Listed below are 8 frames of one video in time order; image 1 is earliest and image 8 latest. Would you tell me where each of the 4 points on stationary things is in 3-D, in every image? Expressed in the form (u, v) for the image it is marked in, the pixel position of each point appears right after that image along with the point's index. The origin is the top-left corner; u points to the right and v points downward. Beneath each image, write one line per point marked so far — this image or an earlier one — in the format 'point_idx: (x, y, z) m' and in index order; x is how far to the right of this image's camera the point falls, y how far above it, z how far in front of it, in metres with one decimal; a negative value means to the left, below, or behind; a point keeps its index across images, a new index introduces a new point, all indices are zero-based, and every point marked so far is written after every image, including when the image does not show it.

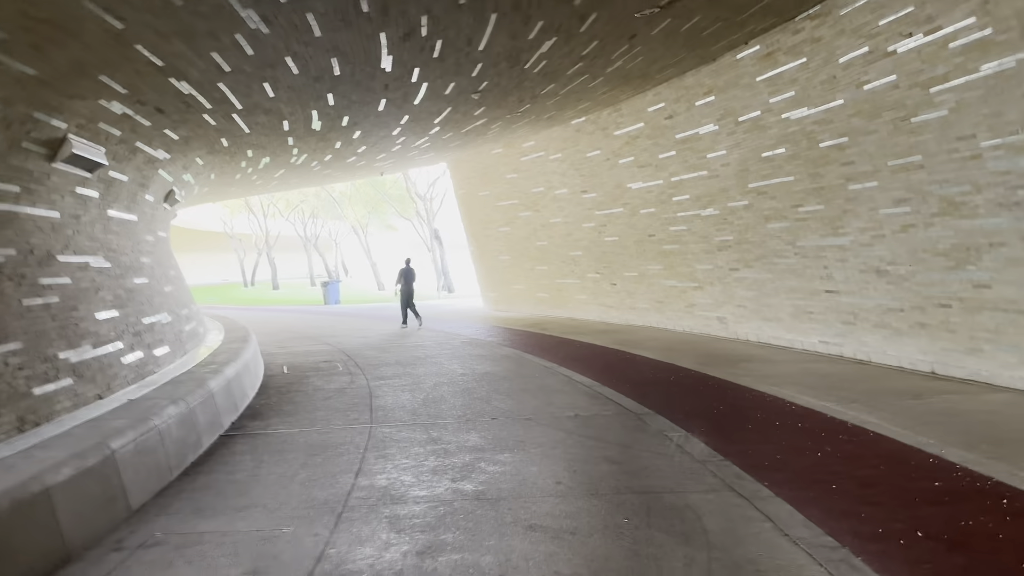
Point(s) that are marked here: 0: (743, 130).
0: (+2.7, +1.9, +9.7) m
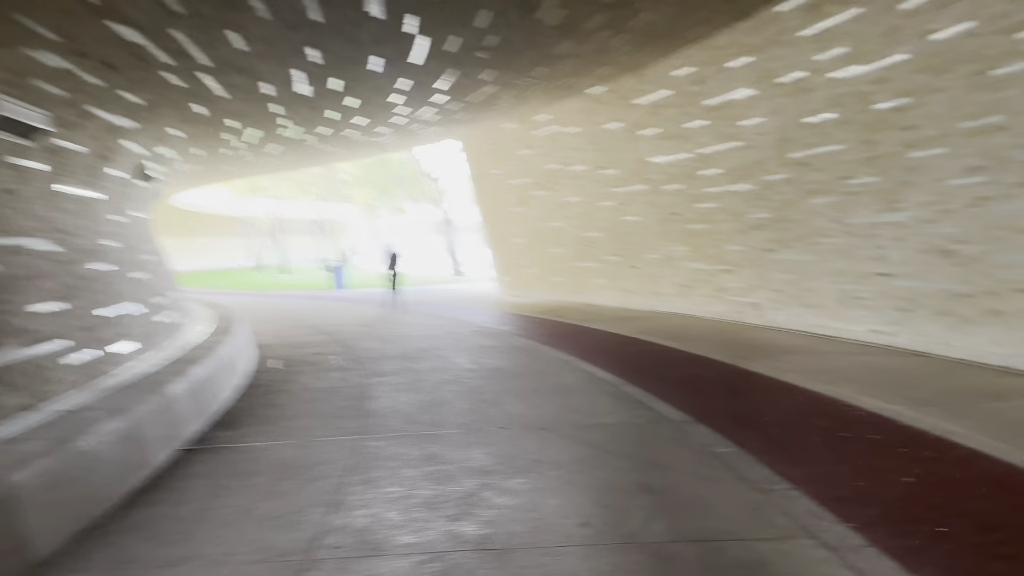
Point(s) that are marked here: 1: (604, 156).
0: (+2.9, +2.1, +8.6) m
1: (+1.4, +2.1, +12.7) m
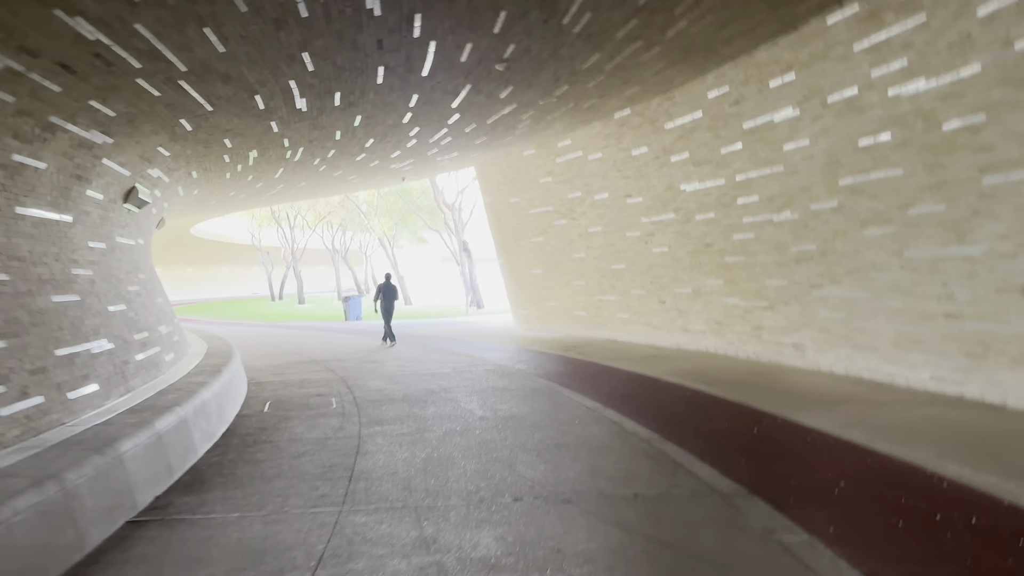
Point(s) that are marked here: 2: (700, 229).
0: (+3.1, +1.7, +7.8) m
1: (+1.7, +1.5, +11.9) m
2: (+2.5, +0.8, +10.6) m
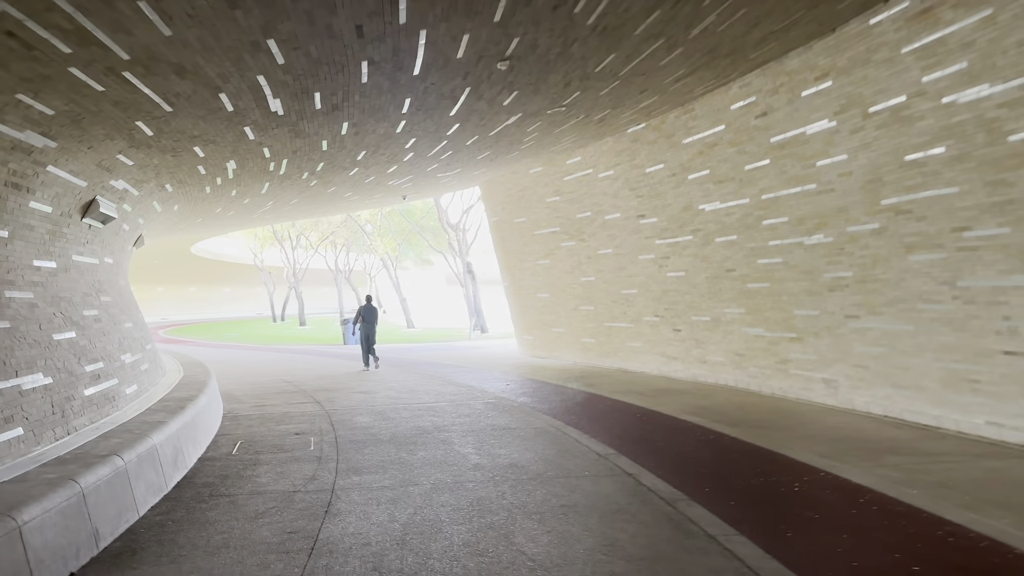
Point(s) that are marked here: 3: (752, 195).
0: (+3.1, +1.4, +7.0) m
1: (+1.8, +1.2, +11.1) m
2: (+2.5, +0.4, +9.8) m
3: (+2.6, +1.0, +9.0) m
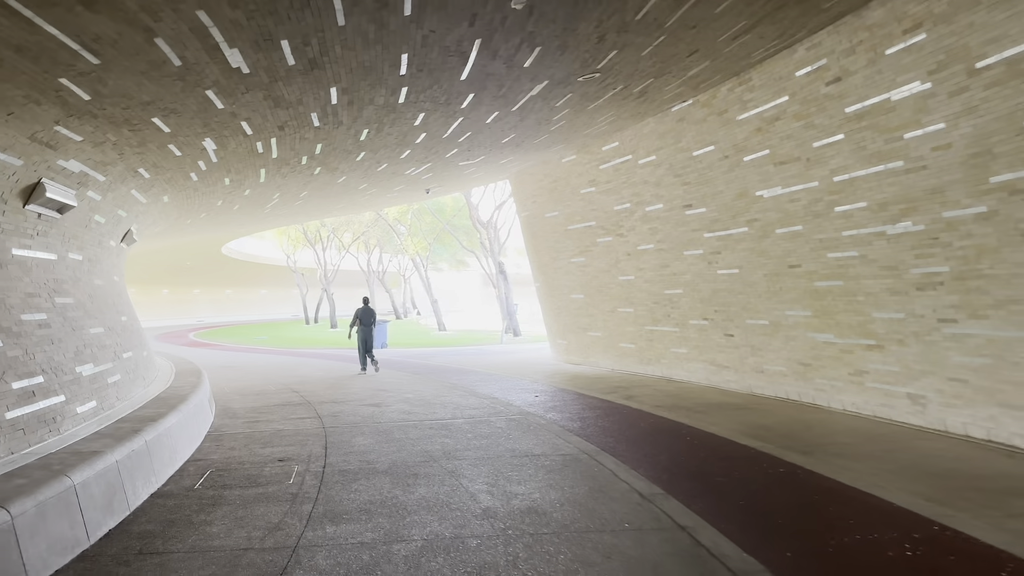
0: (+3.3, +1.4, +5.7) m
1: (+2.1, +1.2, +9.8) m
2: (+2.8, +0.4, +8.5) m
3: (+2.9, +1.0, +7.6) m
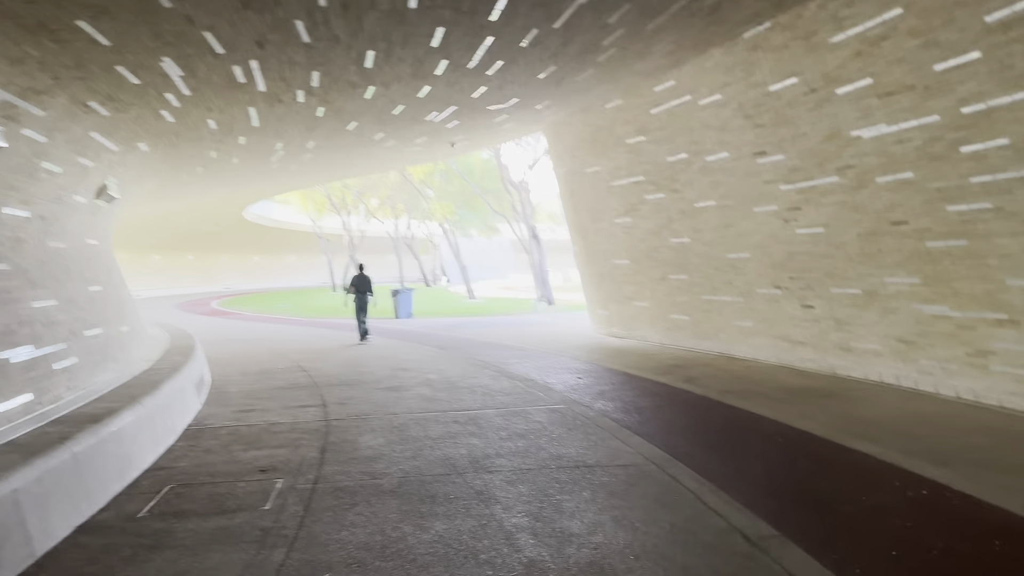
0: (+3.5, +1.6, +4.0) m
1: (+2.5, +1.5, +8.2) m
2: (+3.1, +0.8, +6.9) m
3: (+3.2, +1.3, +6.0) m
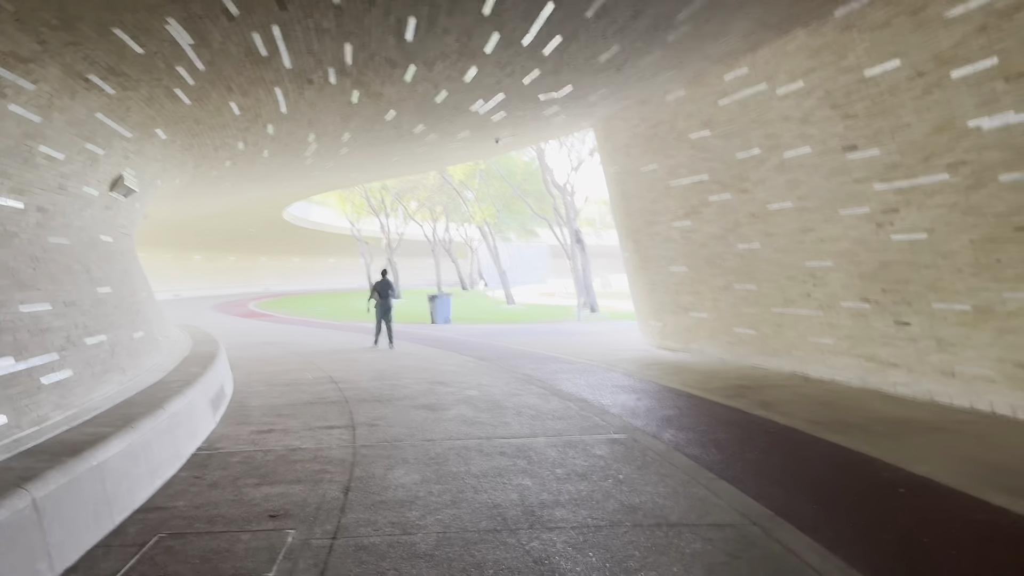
0: (+3.8, +1.5, +3.0) m
1: (+3.0, +1.4, +7.2) m
2: (+3.6, +0.6, +5.9) m
3: (+3.6, +1.2, +5.0) m
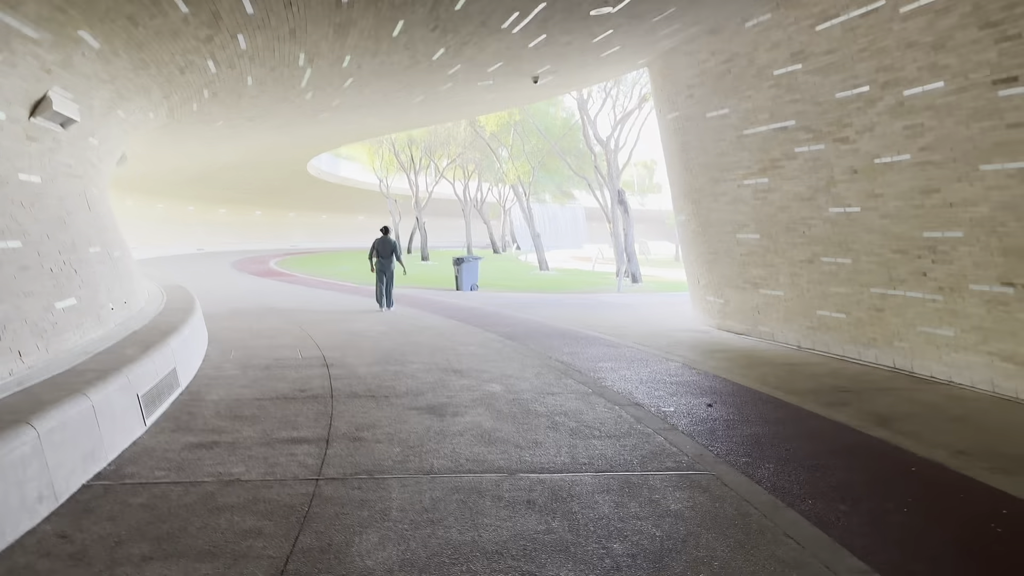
0: (+3.9, +1.4, +1.1) m
1: (+3.3, +1.6, +5.3) m
2: (+3.8, +0.7, +4.0) m
3: (+3.8, +1.2, +3.1) m
